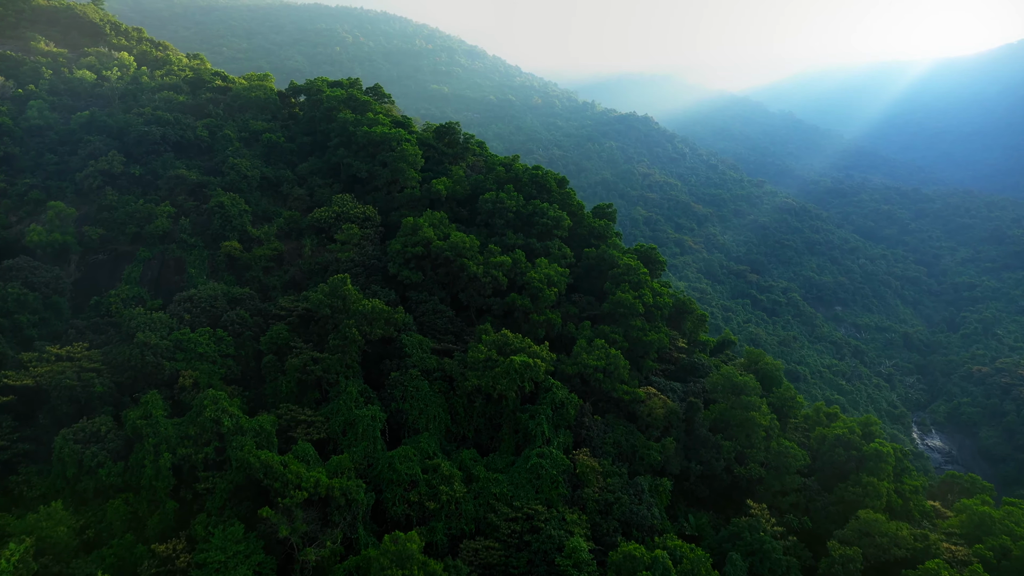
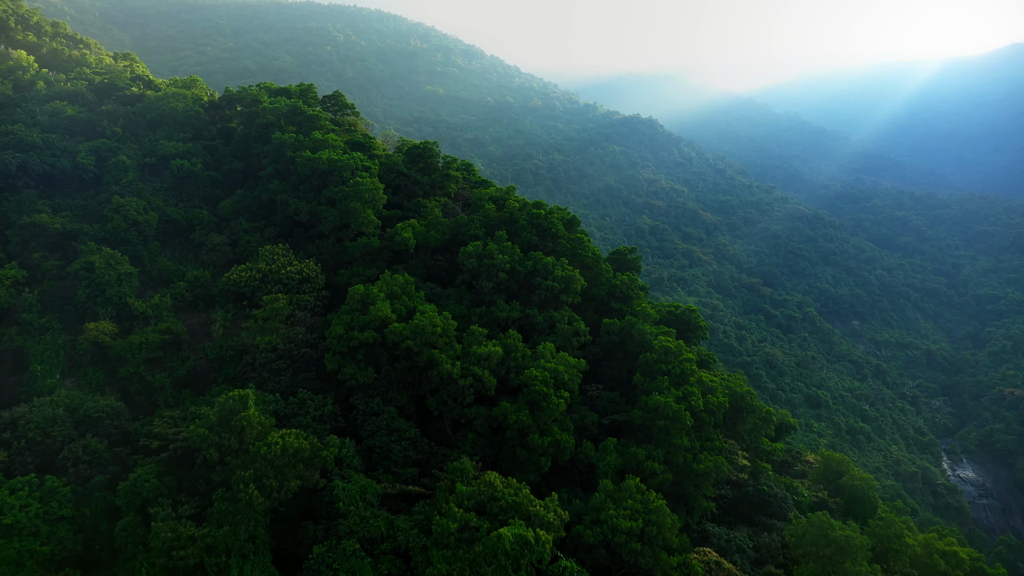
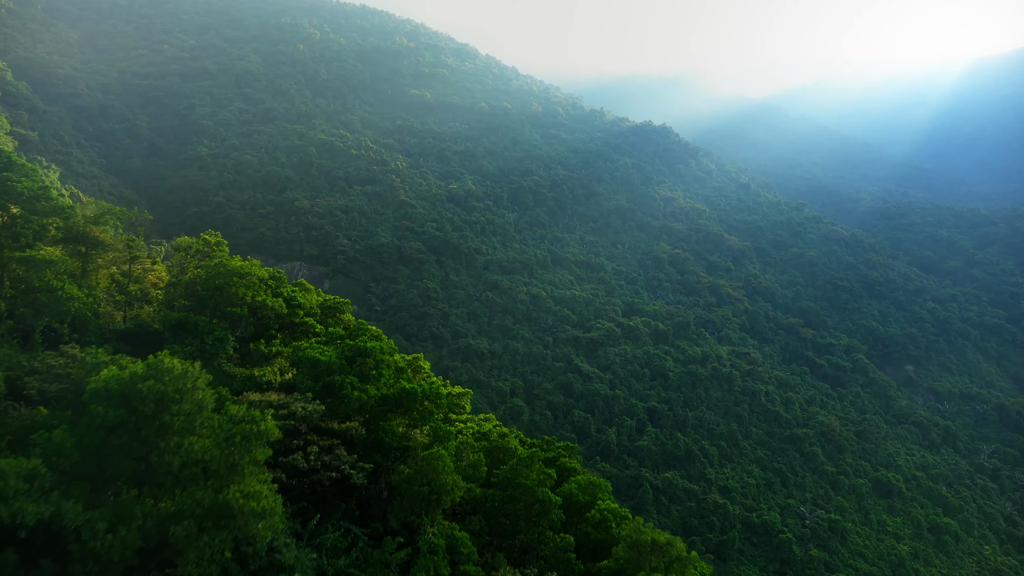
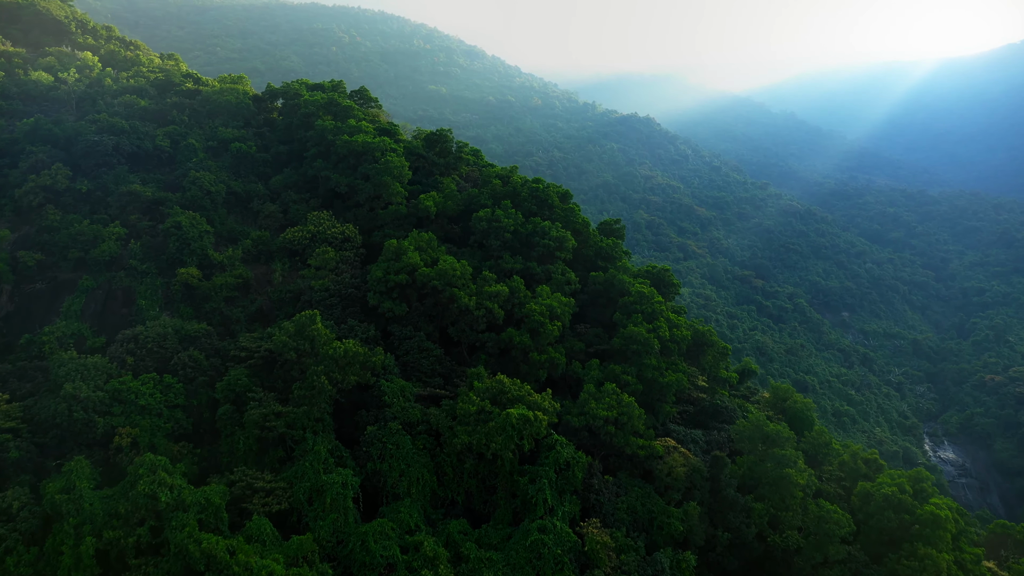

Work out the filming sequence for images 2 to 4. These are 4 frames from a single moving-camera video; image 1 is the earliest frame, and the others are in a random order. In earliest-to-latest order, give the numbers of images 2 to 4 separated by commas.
4, 2, 3
